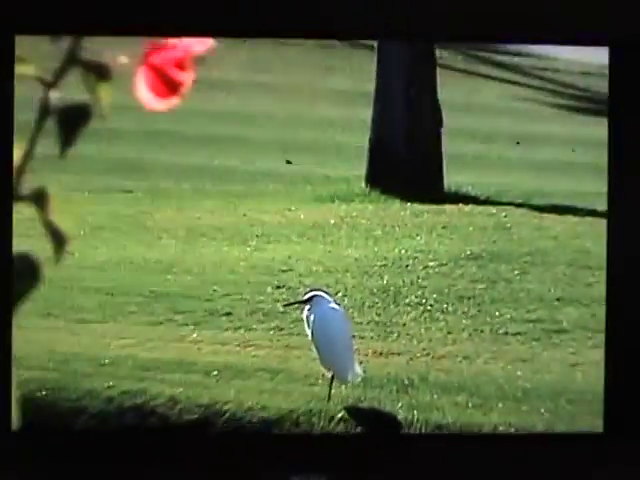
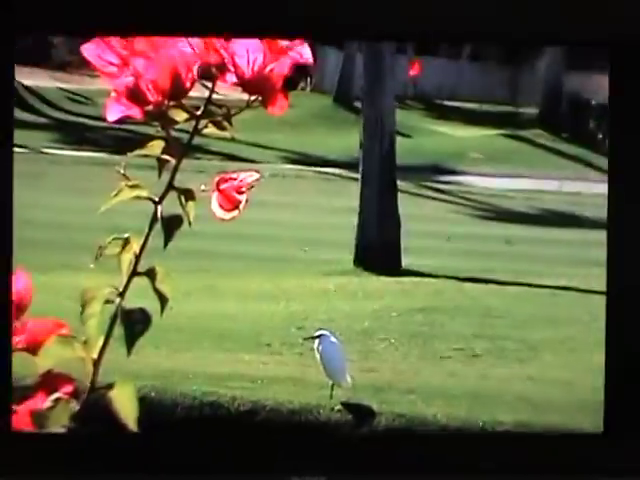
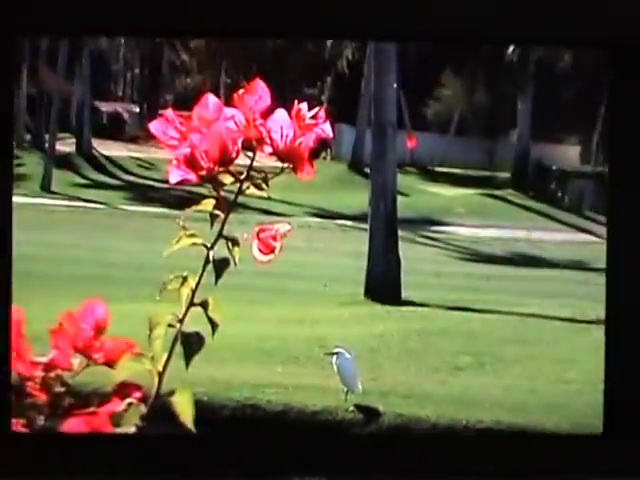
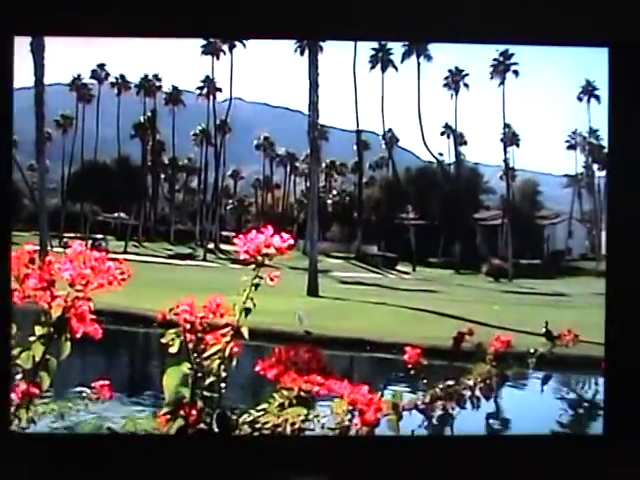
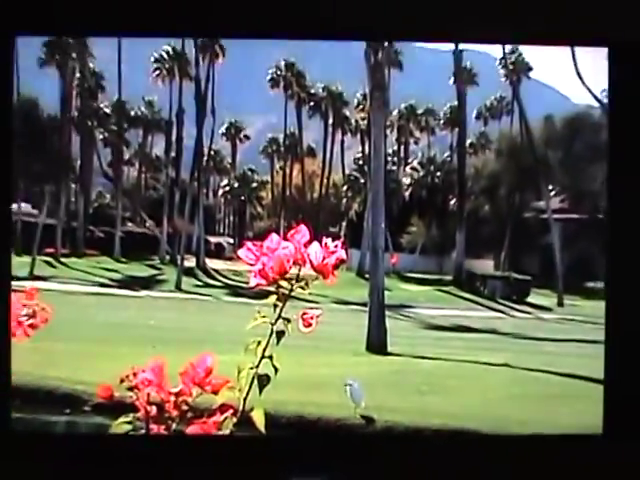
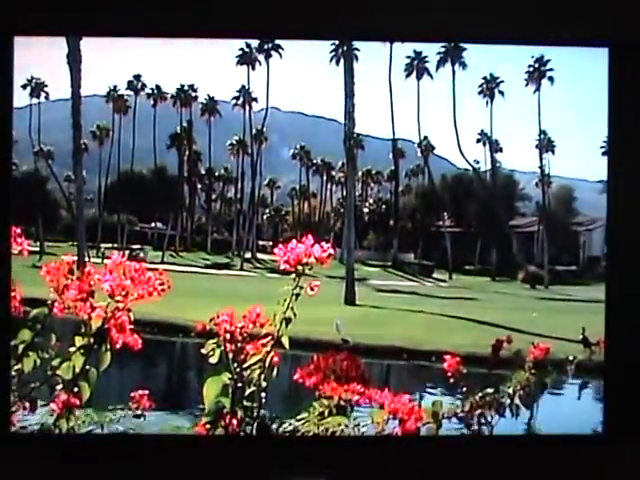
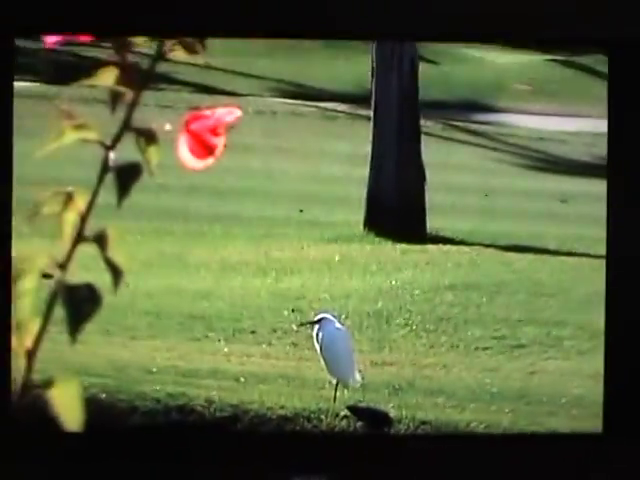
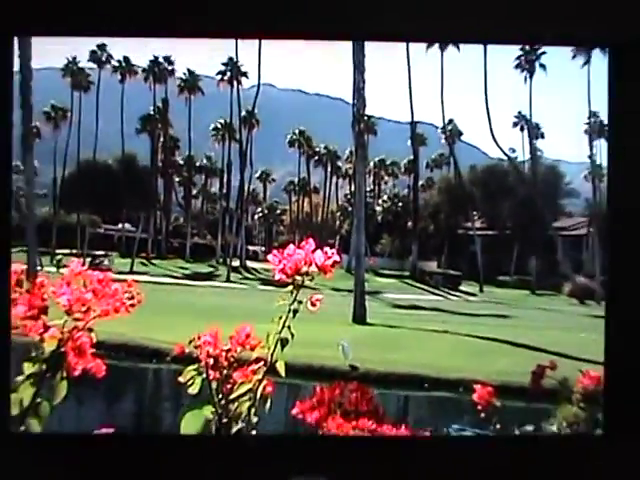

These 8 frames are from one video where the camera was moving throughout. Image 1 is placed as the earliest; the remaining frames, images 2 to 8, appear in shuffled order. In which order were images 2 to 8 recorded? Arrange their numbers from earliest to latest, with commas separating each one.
7, 2, 3, 5, 8, 6, 4
